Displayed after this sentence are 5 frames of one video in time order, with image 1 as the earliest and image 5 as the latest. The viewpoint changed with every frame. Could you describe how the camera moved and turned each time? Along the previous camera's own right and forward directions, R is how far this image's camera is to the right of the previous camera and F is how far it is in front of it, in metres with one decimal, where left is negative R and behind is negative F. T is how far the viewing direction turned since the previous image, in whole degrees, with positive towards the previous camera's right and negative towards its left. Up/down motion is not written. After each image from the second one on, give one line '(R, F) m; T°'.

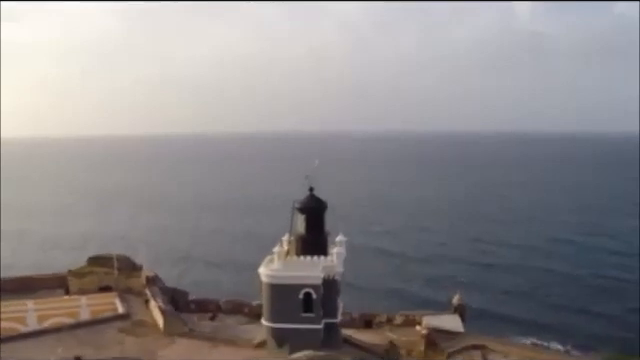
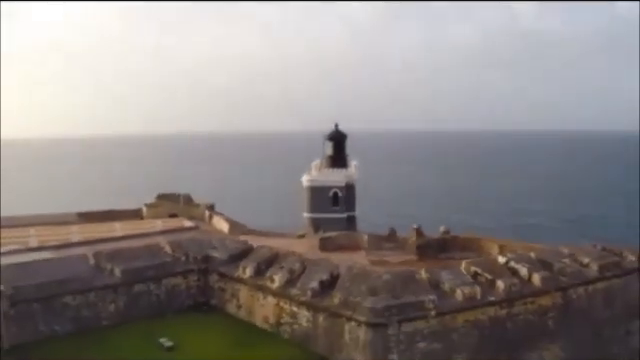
(-0.8, -7.4) m; 0°
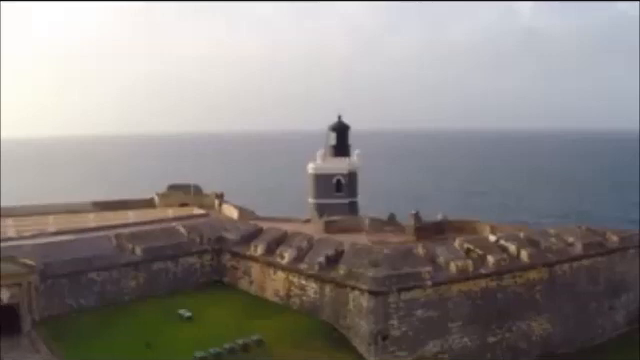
(-0.2, -1.7) m; 0°
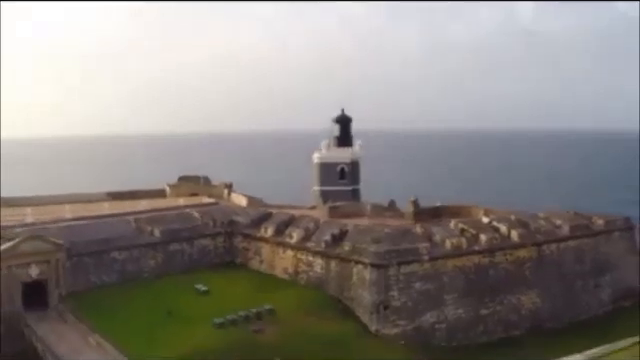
(-0.2, -1.7) m; 0°
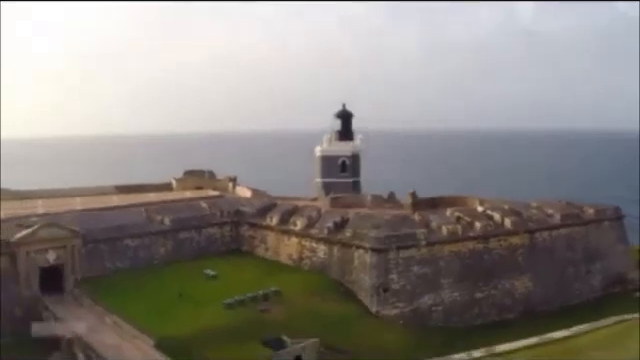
(-0.1, -1.1) m; 0°
